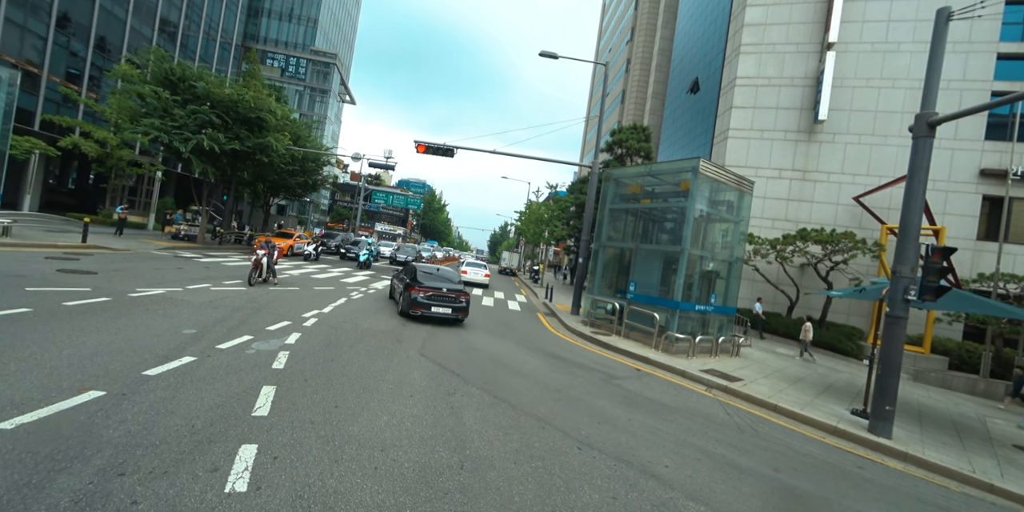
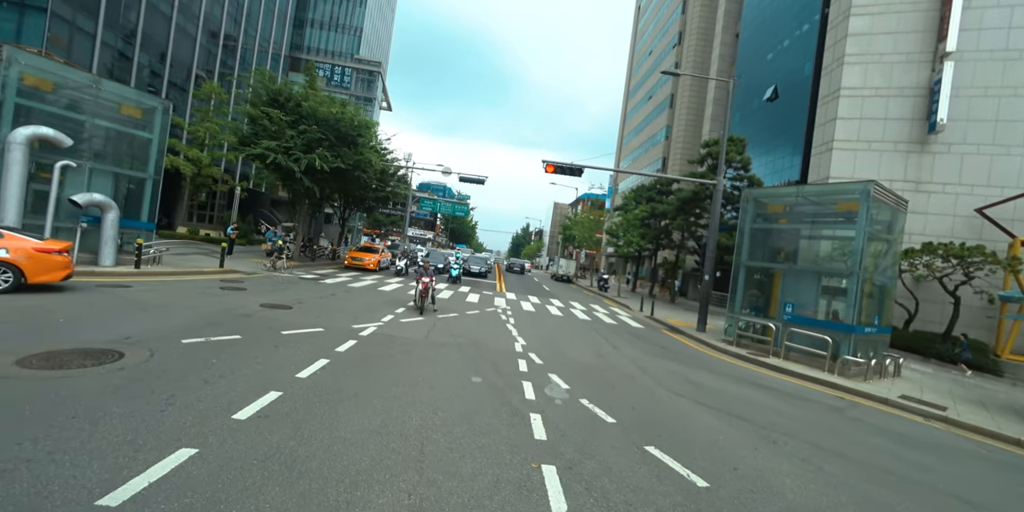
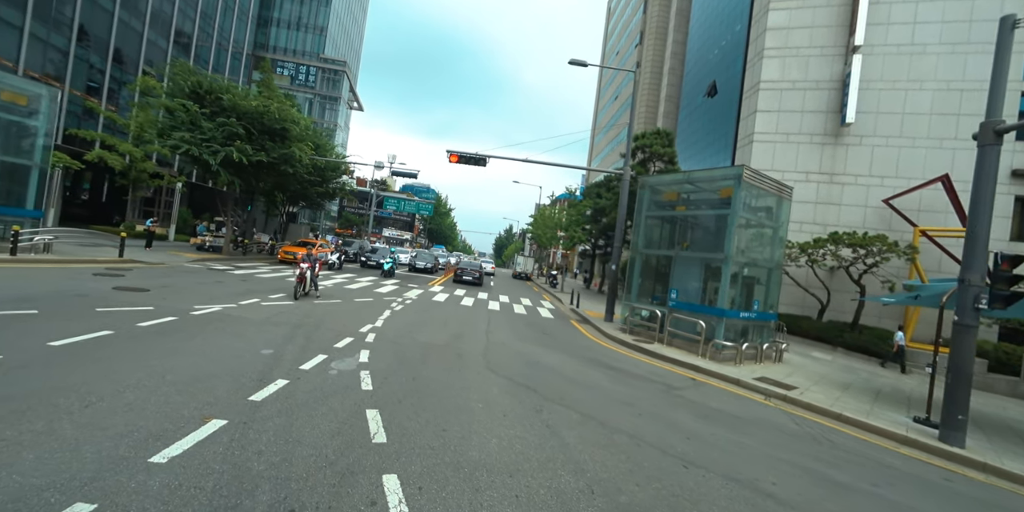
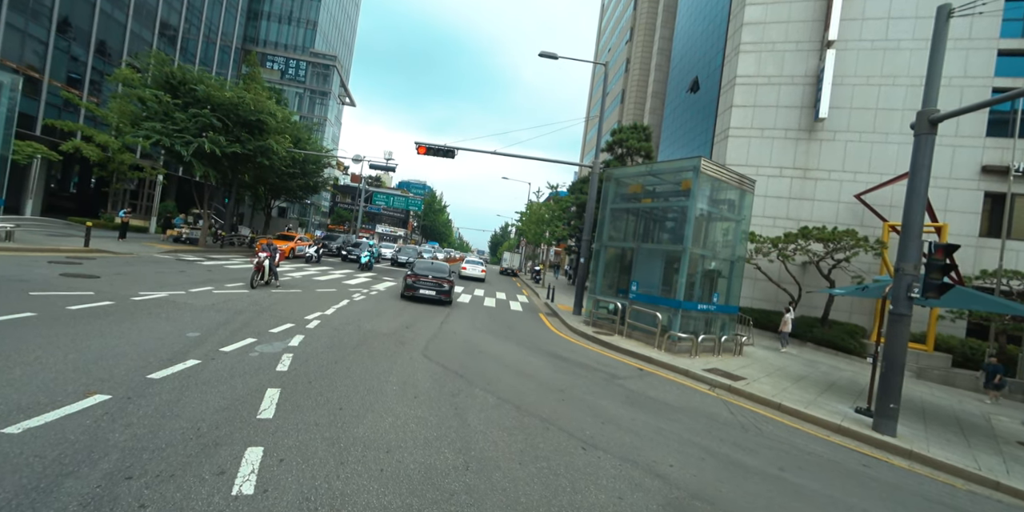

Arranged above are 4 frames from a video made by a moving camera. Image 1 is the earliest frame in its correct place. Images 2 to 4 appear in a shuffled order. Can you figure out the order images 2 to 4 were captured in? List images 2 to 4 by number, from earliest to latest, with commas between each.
4, 3, 2
